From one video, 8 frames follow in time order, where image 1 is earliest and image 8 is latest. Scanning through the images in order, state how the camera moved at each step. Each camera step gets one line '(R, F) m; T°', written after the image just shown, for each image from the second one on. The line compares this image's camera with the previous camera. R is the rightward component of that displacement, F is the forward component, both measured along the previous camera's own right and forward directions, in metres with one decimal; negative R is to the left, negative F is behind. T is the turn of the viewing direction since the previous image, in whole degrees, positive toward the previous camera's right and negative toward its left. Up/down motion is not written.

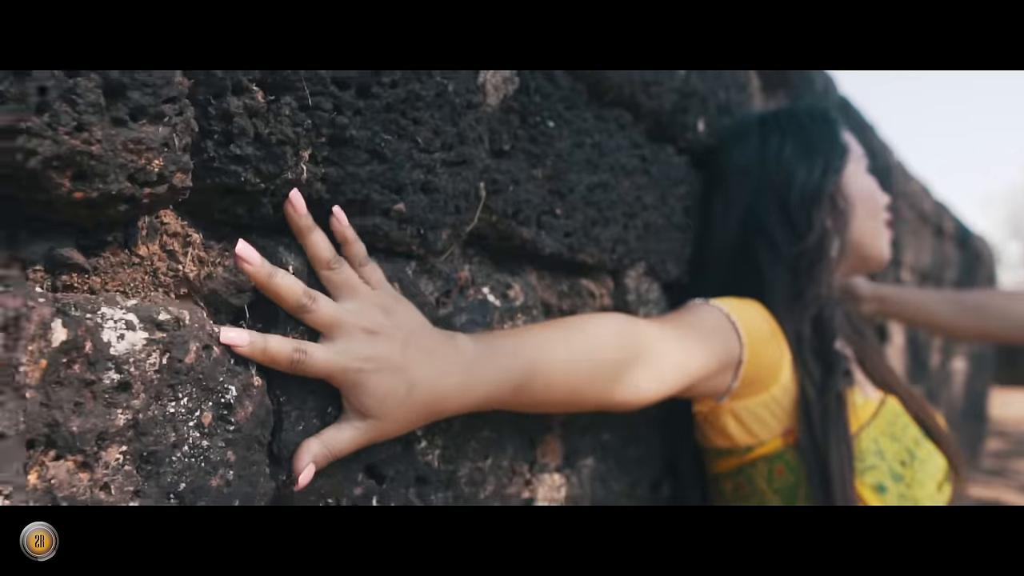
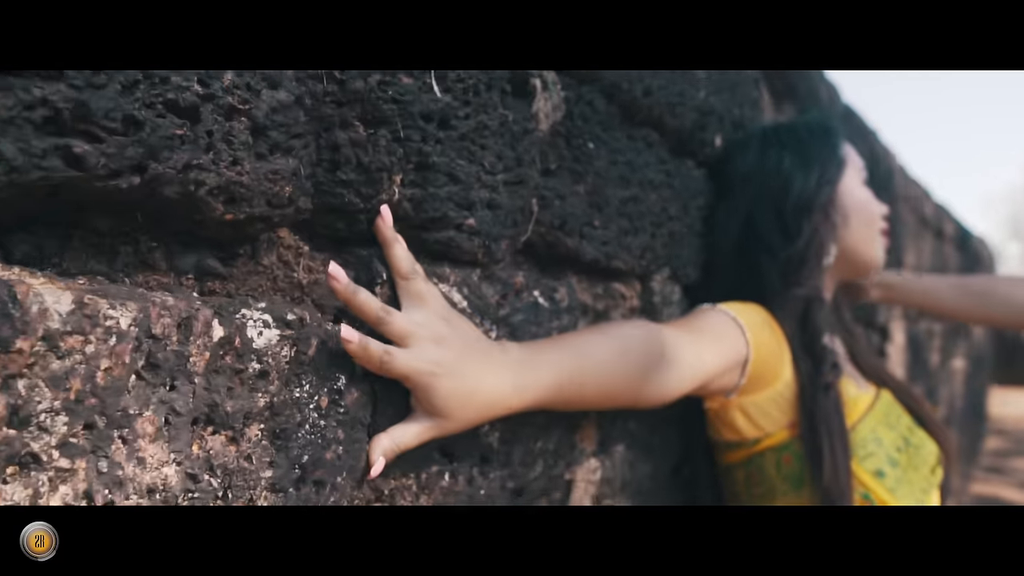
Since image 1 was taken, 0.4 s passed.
(-0.1, -0.1) m; 0°
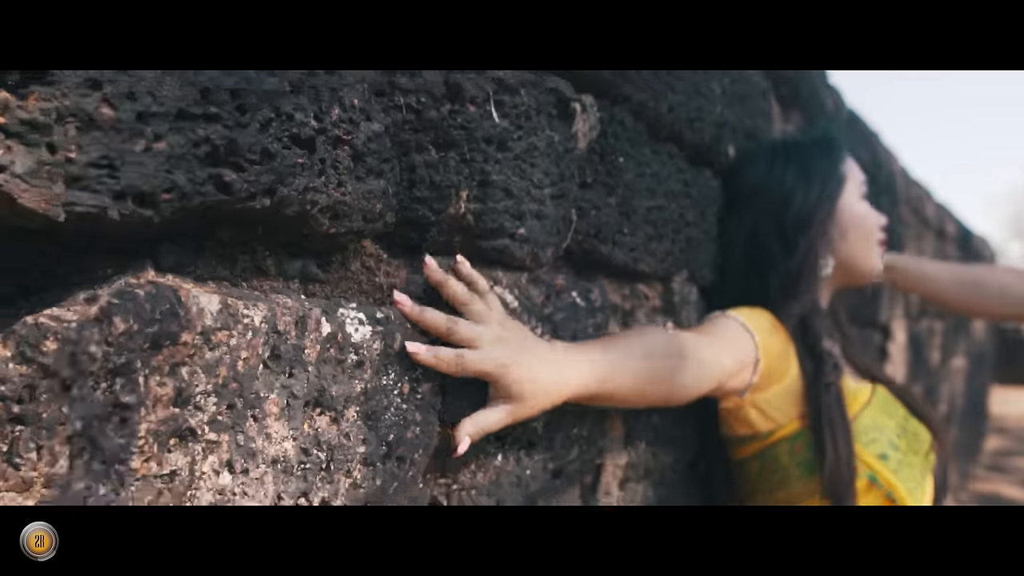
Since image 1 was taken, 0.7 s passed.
(-0.1, -0.1) m; 0°
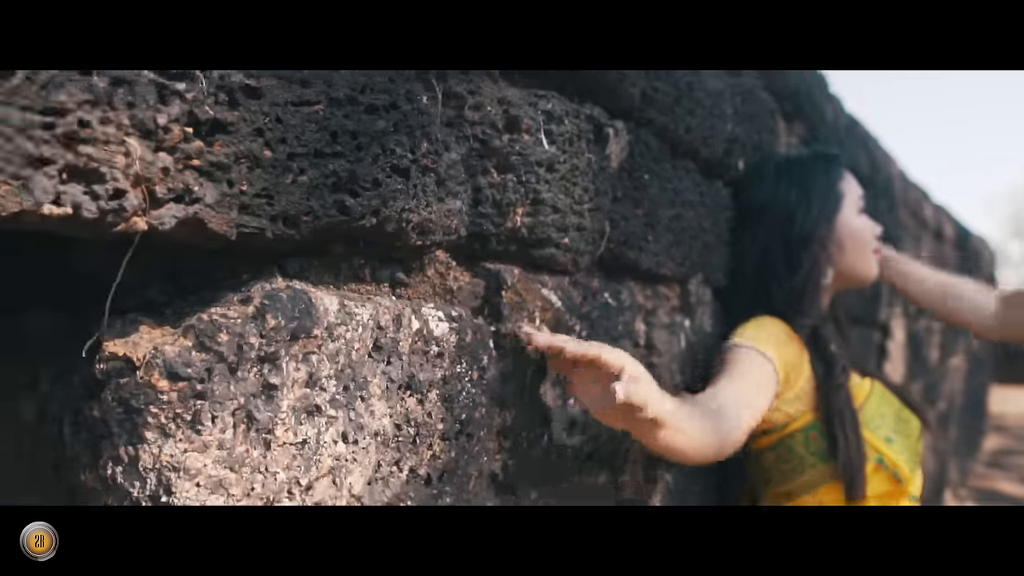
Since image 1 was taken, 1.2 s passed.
(-0.1, -0.2) m; 0°
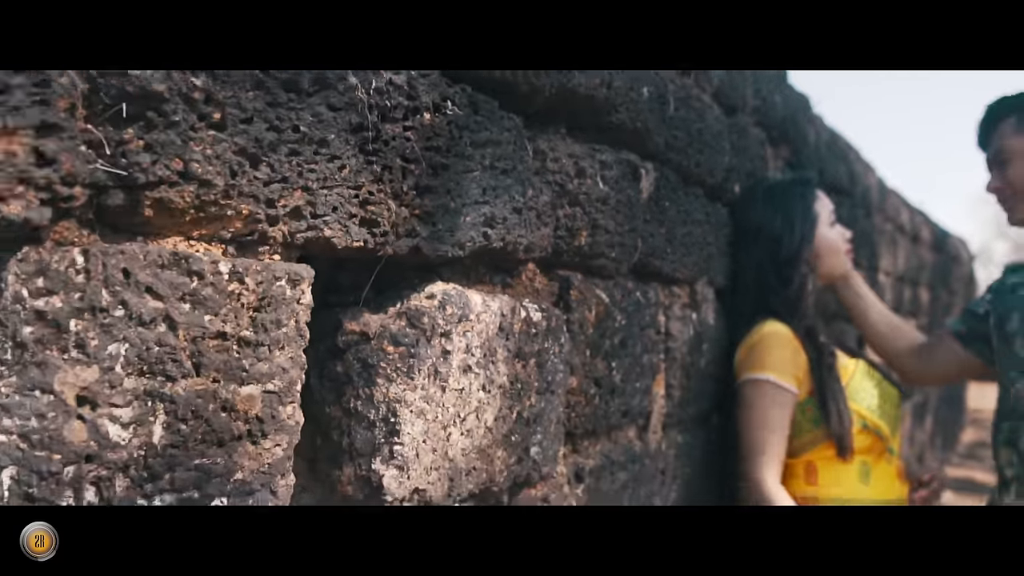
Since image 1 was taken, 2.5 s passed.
(-0.1, -0.5) m; +1°
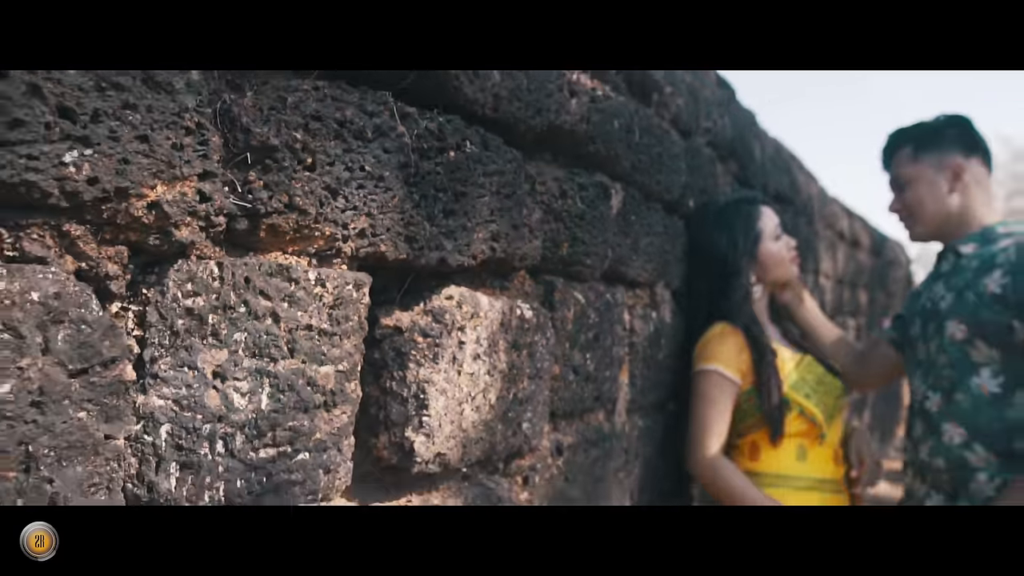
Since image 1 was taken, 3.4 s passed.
(-0.1, -0.3) m; +3°
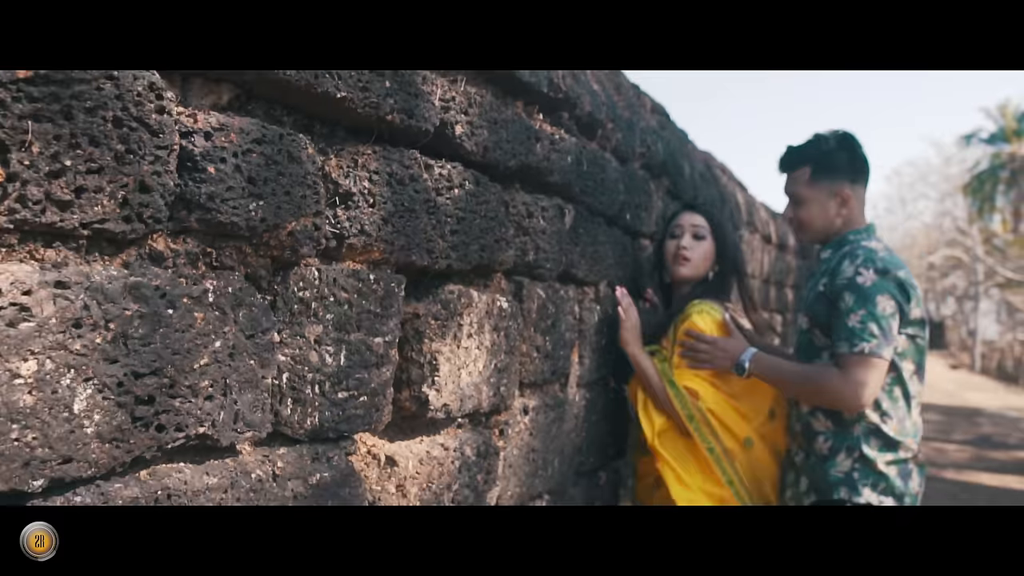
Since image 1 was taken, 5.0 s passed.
(-0.1, -0.7) m; +3°
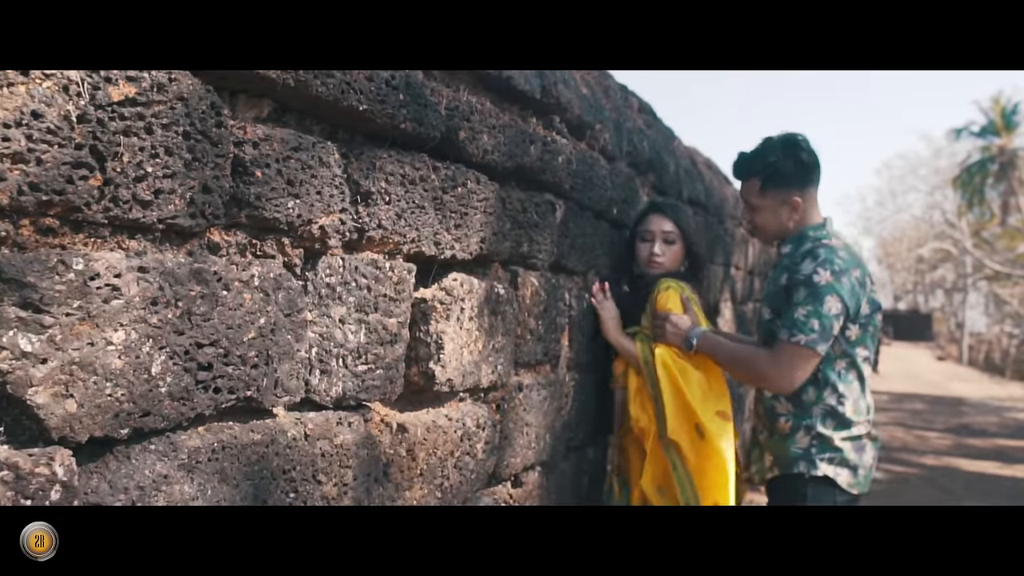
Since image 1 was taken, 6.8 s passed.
(0.0, -0.3) m; 0°
